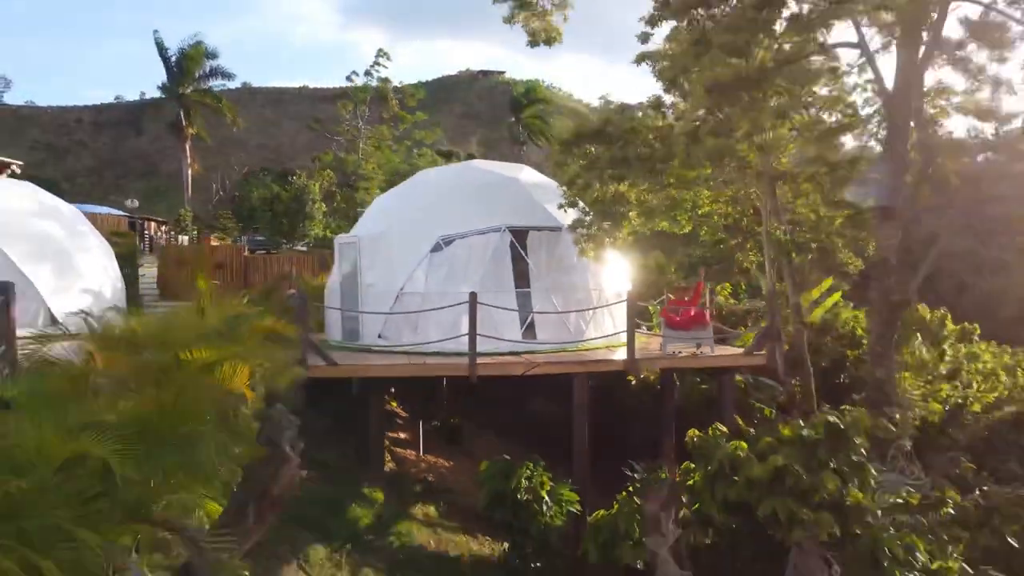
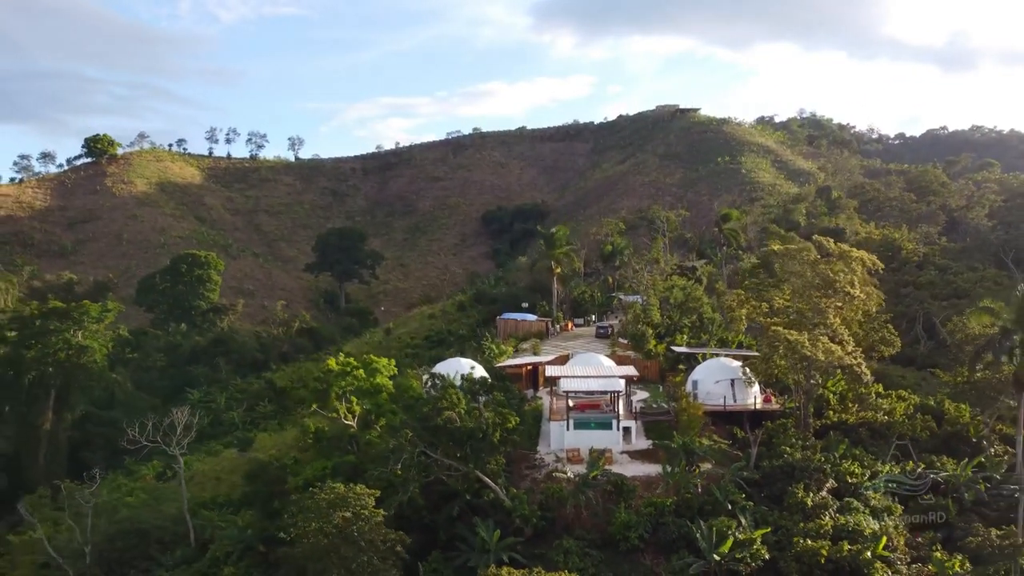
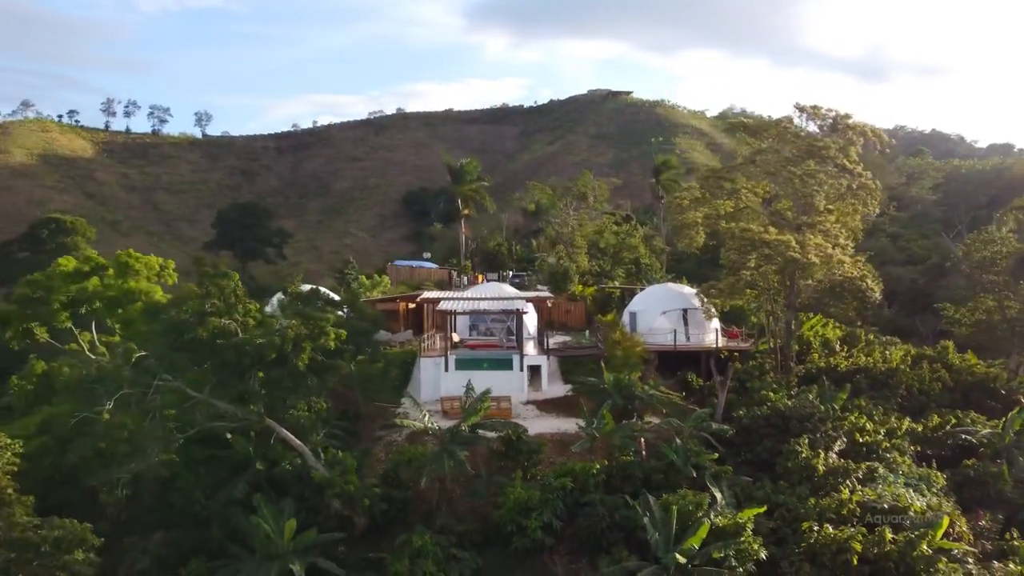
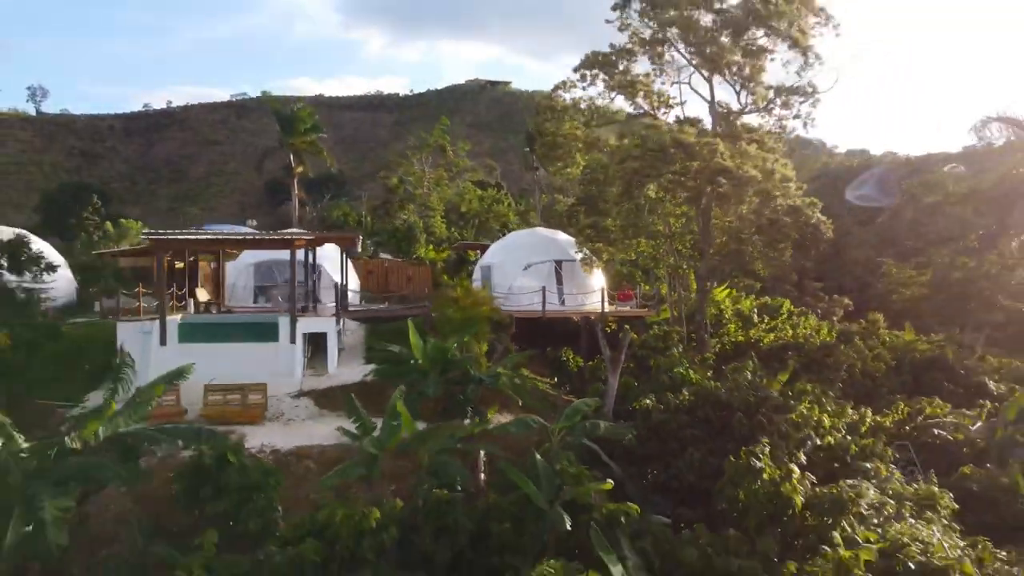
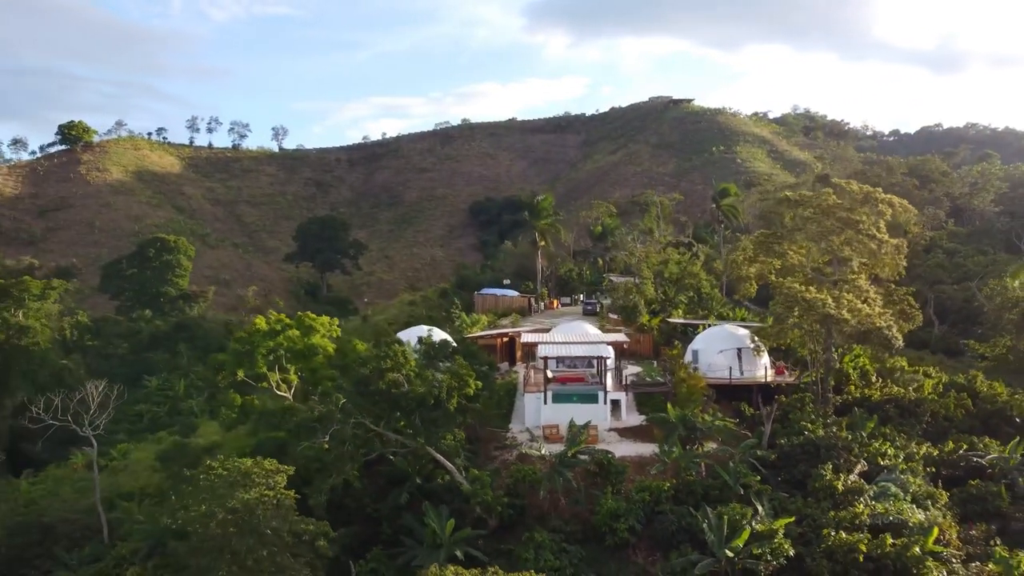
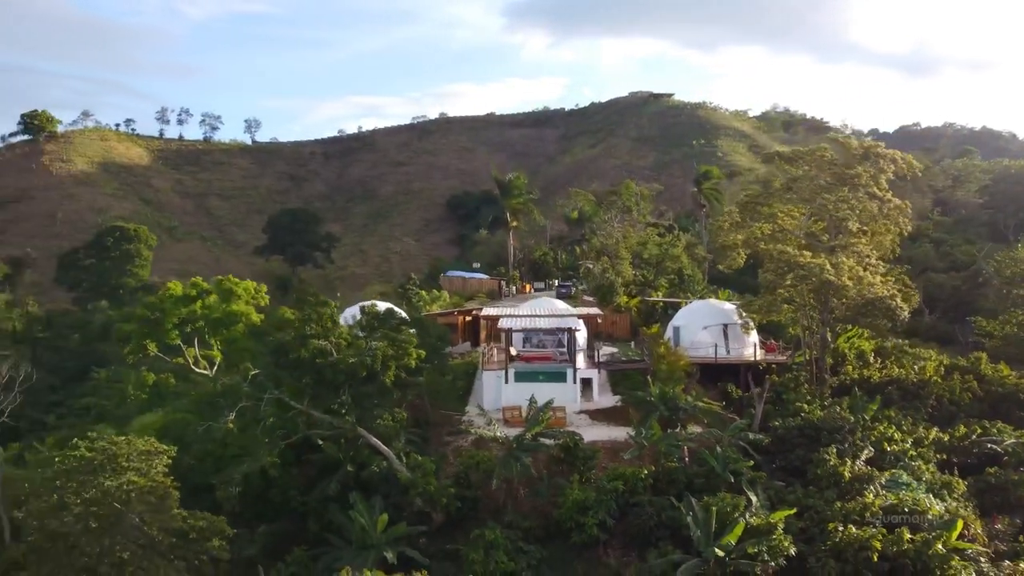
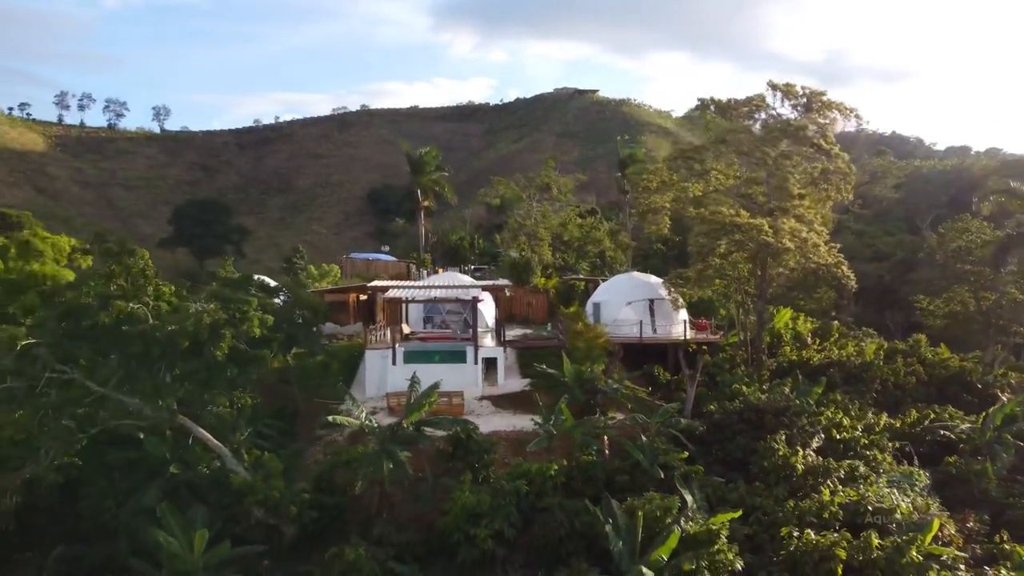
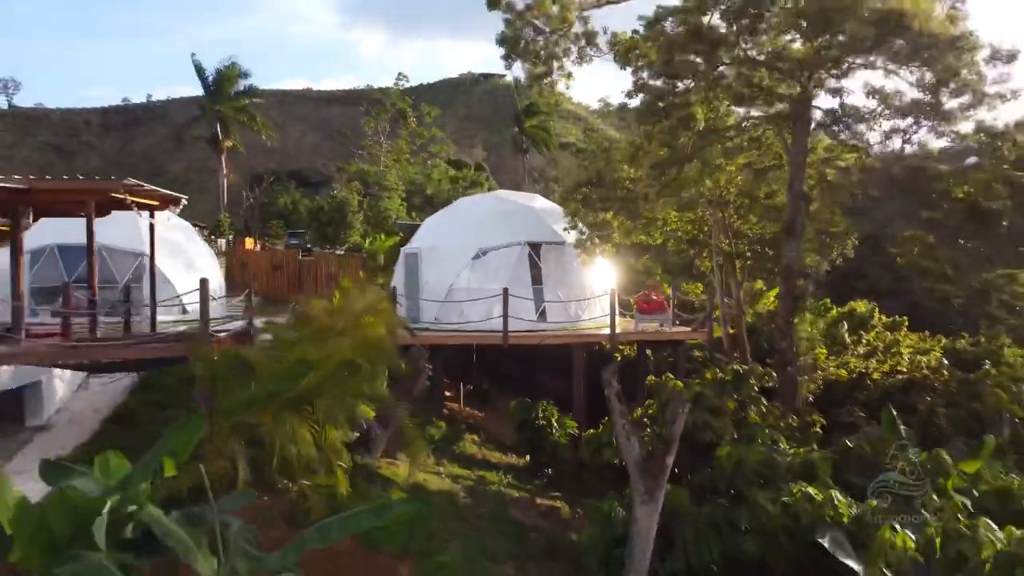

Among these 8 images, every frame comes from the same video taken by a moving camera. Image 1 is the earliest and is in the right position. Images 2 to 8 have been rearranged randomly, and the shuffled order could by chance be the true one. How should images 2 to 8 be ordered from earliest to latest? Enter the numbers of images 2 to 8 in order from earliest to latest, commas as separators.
8, 4, 7, 3, 6, 5, 2
